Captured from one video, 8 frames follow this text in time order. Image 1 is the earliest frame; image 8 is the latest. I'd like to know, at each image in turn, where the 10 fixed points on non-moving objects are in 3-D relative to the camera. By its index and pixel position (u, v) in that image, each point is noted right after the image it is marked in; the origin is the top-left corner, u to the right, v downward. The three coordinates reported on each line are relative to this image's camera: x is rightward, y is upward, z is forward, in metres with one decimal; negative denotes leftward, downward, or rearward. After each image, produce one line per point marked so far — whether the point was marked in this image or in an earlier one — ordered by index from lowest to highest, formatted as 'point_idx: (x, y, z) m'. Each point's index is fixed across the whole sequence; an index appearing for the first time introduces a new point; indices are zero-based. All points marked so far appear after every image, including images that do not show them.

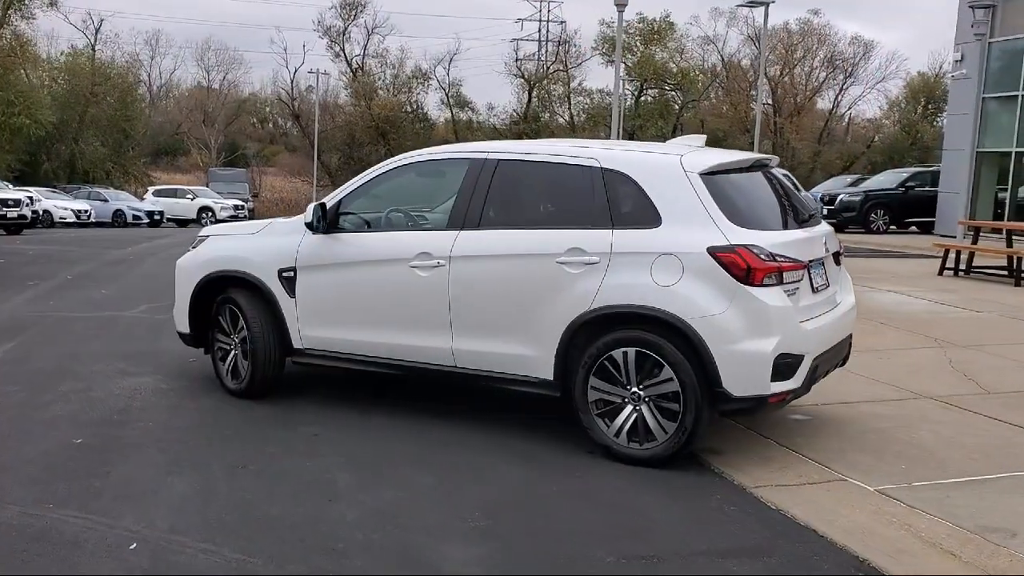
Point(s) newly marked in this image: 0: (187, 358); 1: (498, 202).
0: (-2.5, -0.6, +7.7) m
1: (-0.1, +0.5, +5.6) m
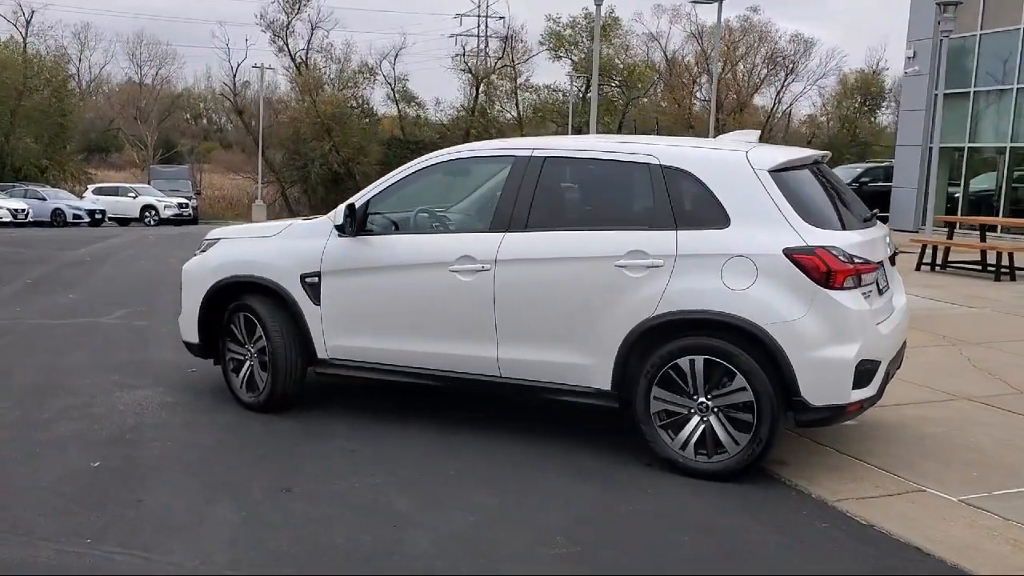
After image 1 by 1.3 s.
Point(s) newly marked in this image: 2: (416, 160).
0: (-2.4, -0.6, +7.2) m
1: (+0.2, +0.5, +5.3) m
2: (-0.5, +0.7, +5.7) m
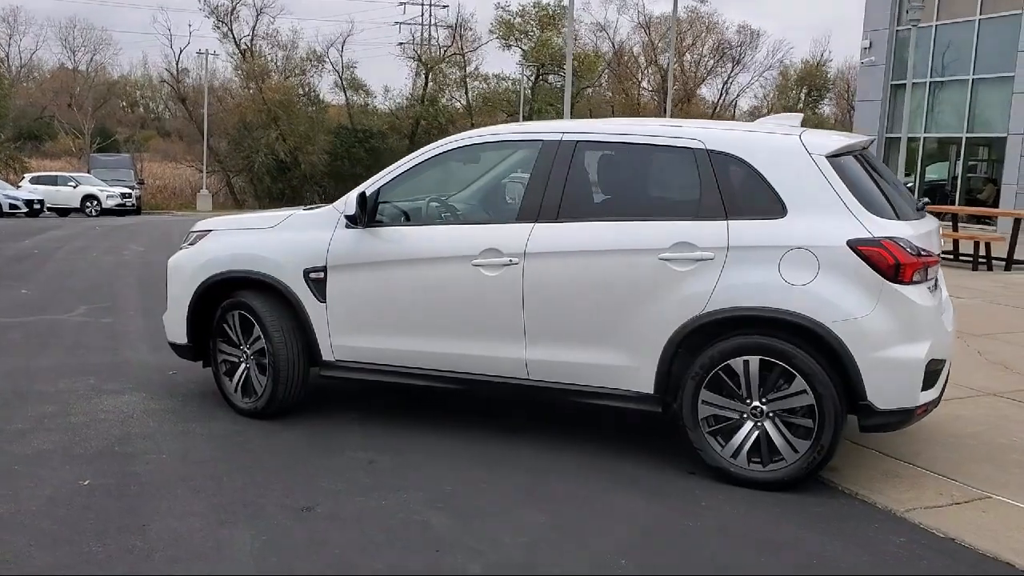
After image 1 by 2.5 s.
0: (-2.3, -0.6, +6.7) m
1: (+0.3, +0.5, +4.9) m
2: (-0.4, +0.8, +5.3) m
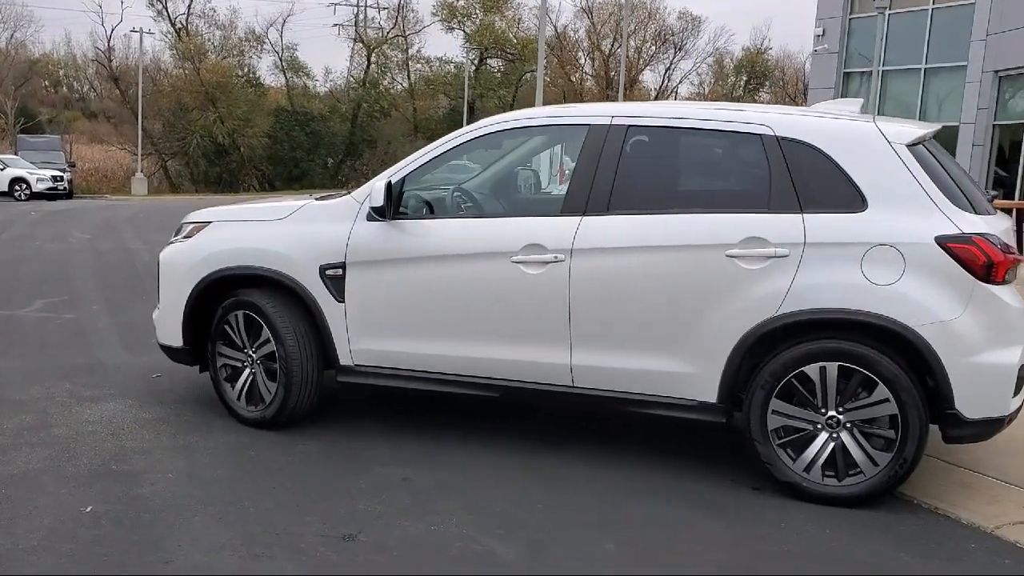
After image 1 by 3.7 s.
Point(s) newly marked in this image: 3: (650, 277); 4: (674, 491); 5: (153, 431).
0: (-2.2, -0.5, +6.1) m
1: (+0.5, +0.5, +4.5) m
2: (-0.2, +0.8, +4.8) m
3: (+0.6, 0.0, +4.3) m
4: (+0.7, -0.9, +4.3) m
5: (-1.8, -0.7, +5.1) m
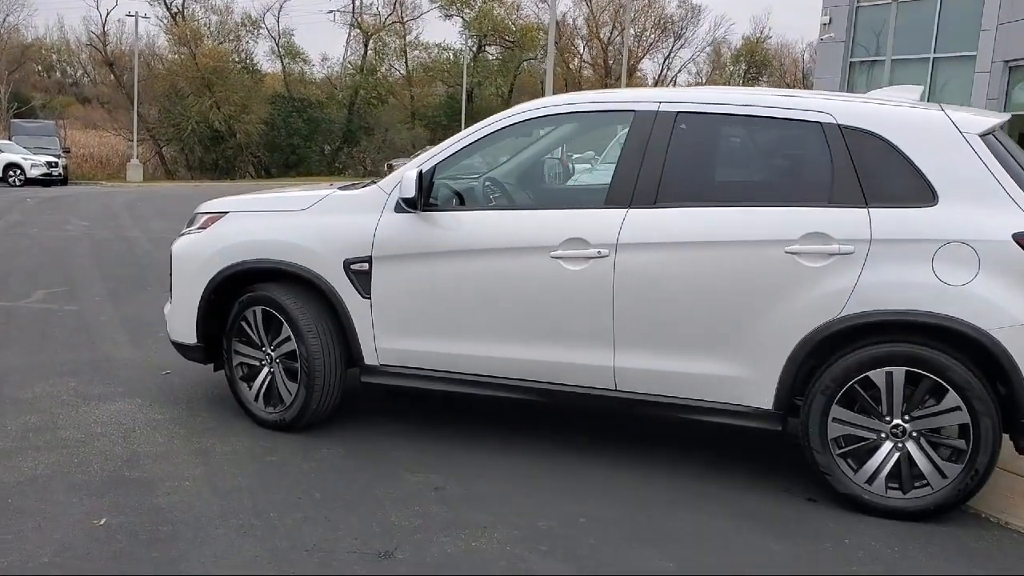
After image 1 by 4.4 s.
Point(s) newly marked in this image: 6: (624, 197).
0: (-2.1, -0.5, +5.8) m
1: (+0.7, +0.5, +4.2) m
2: (-0.1, +0.8, +4.5) m
3: (+0.8, +0.1, +4.0) m
4: (+0.9, -0.9, +4.0) m
5: (-1.7, -0.7, +4.8) m
6: (+0.5, +0.4, +4.2) m
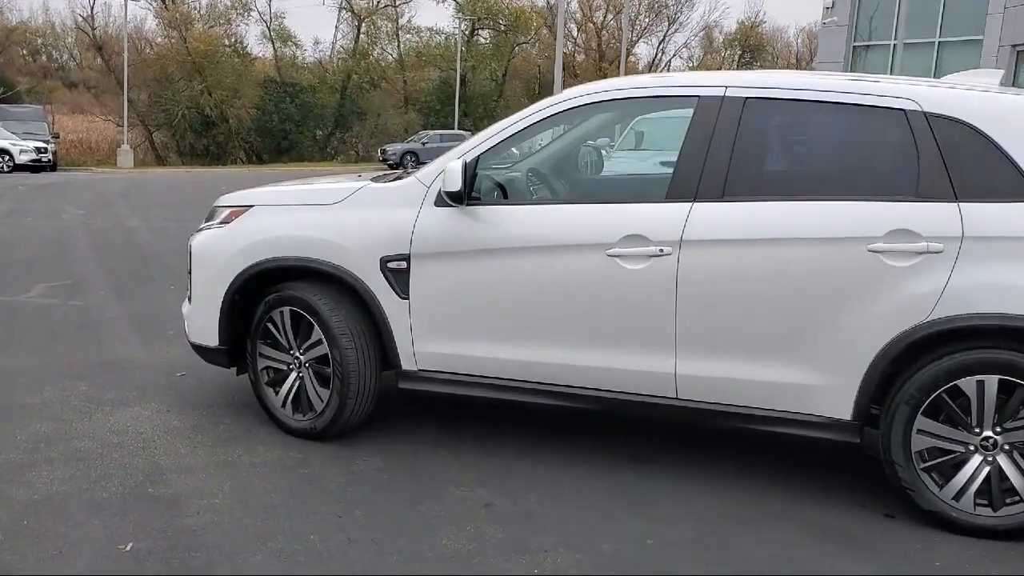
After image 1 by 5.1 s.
0: (-1.9, -0.5, +5.5) m
1: (+0.9, +0.5, +3.9) m
2: (+0.2, +0.8, +4.2) m
3: (+1.0, 0.0, +3.7) m
4: (+1.1, -0.9, +3.7) m
5: (-1.4, -0.7, +4.5) m
6: (+0.7, +0.4, +3.9) m
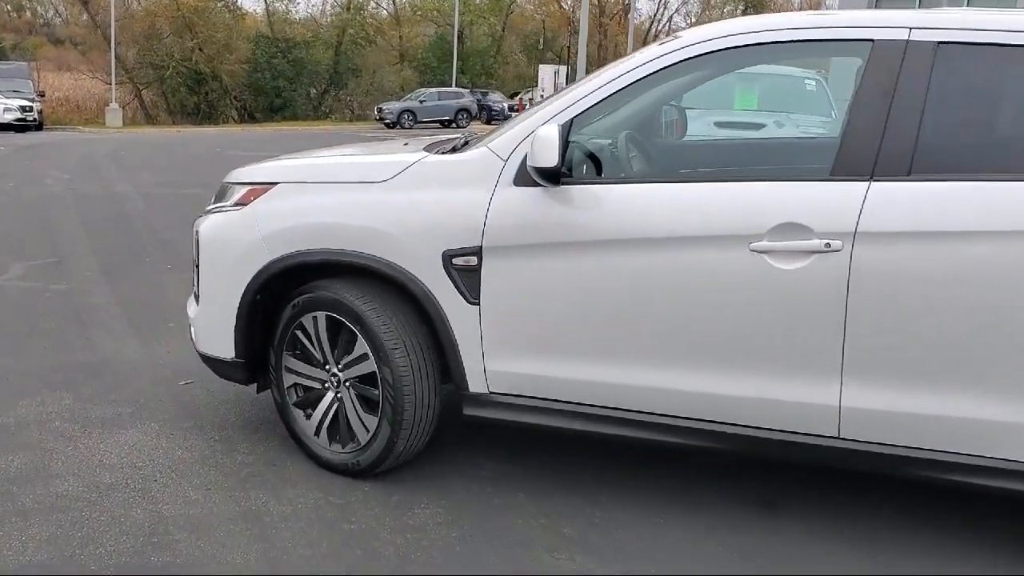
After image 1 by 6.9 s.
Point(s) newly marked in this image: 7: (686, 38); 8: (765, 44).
0: (-1.5, -0.4, +4.6) m
1: (+1.3, +0.5, +2.9) m
2: (+0.5, +0.8, +3.3) m
3: (+1.3, 0.0, +2.8) m
4: (+1.4, -0.9, +2.8) m
5: (-1.1, -0.7, +3.5) m
6: (+1.0, +0.4, +2.9) m
7: (+0.5, +0.8, +3.3) m
8: (+0.8, +0.8, +3.2) m
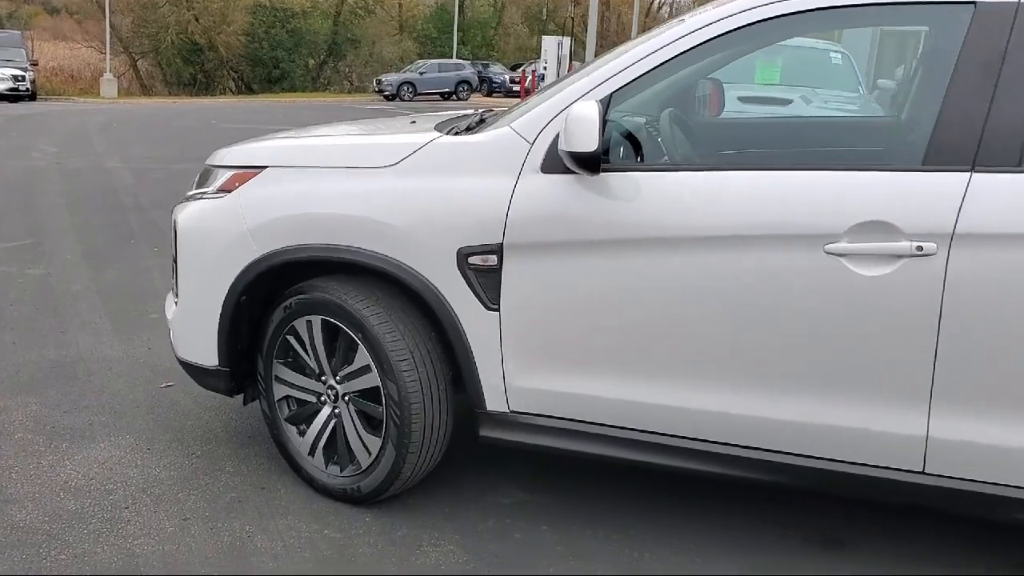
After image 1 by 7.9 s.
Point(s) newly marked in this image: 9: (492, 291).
0: (-1.5, -0.4, +4.1) m
1: (+1.3, +0.5, +2.4) m
2: (+0.6, +0.8, +2.8) m
3: (+1.4, 0.0, +2.3) m
4: (+1.5, -0.9, +2.4) m
5: (-1.0, -0.7, +3.1) m
6: (+1.1, +0.3, +2.5) m
7: (+0.6, +0.8, +2.8) m
8: (+0.8, +0.8, +2.7) m
9: (0.0, 0.0, +2.8) m
